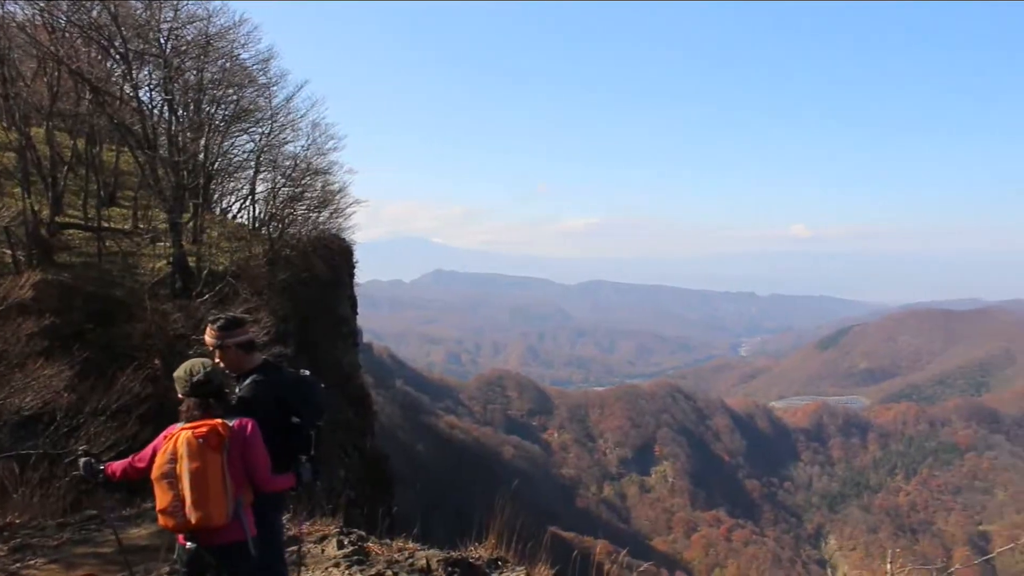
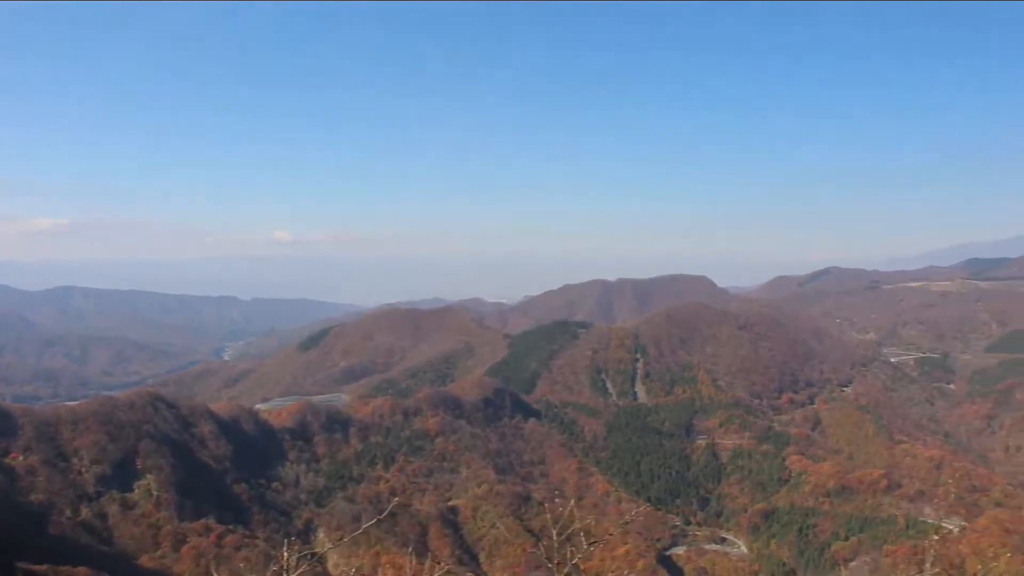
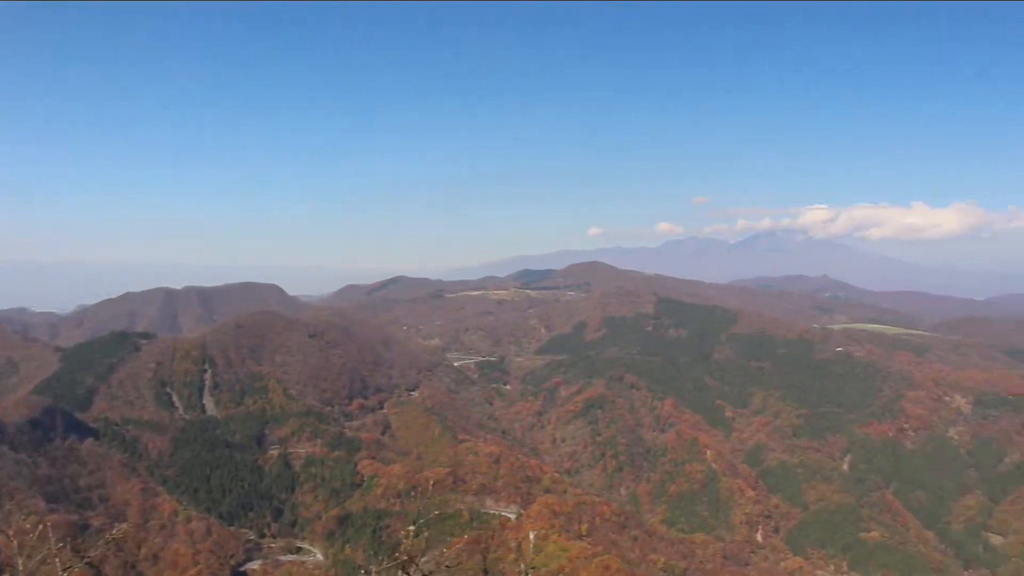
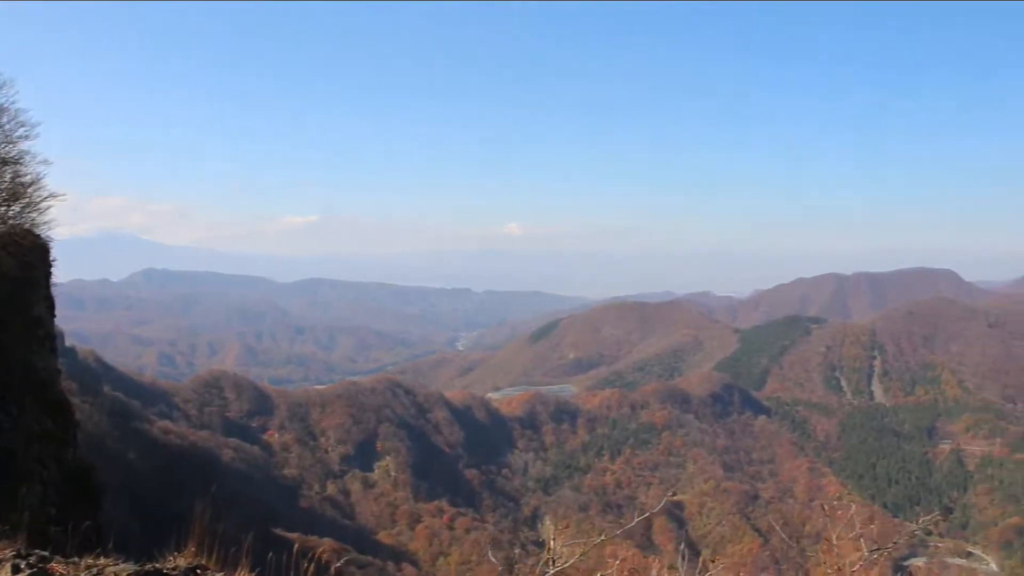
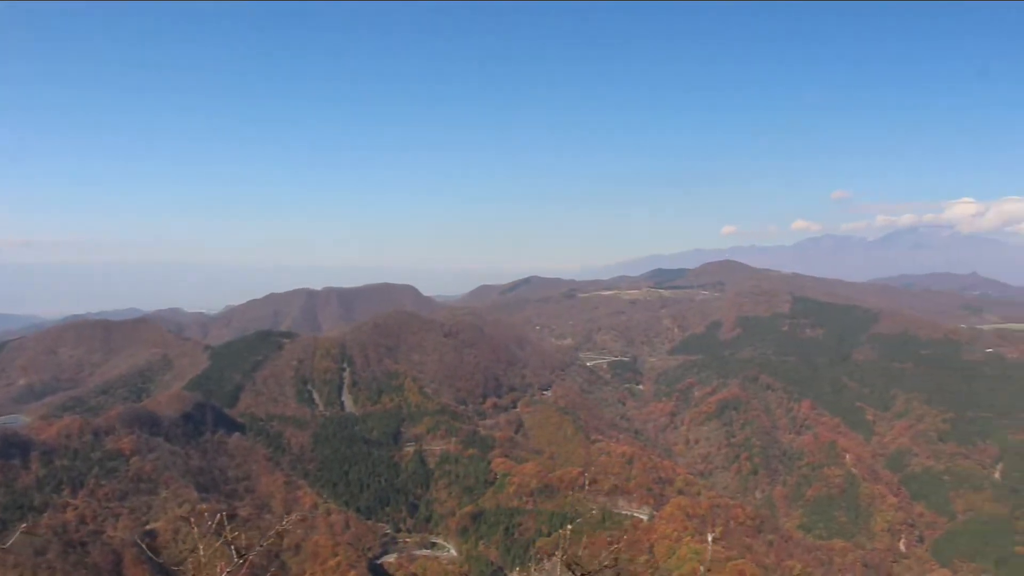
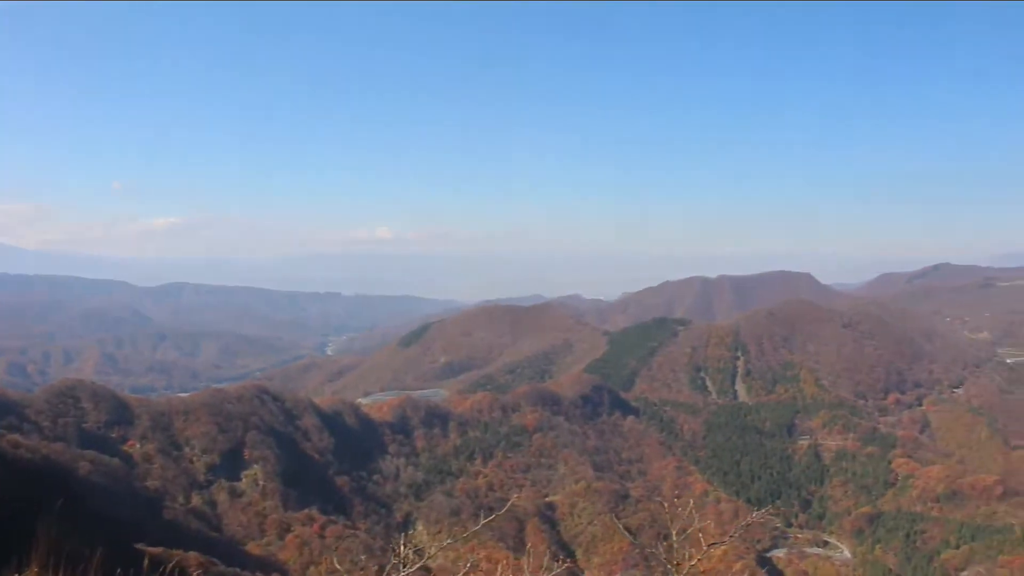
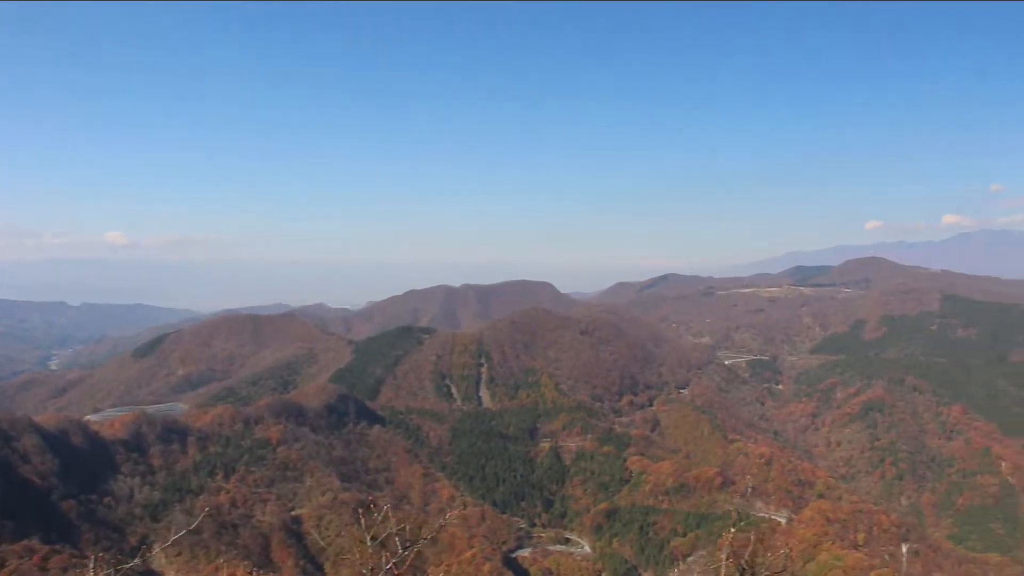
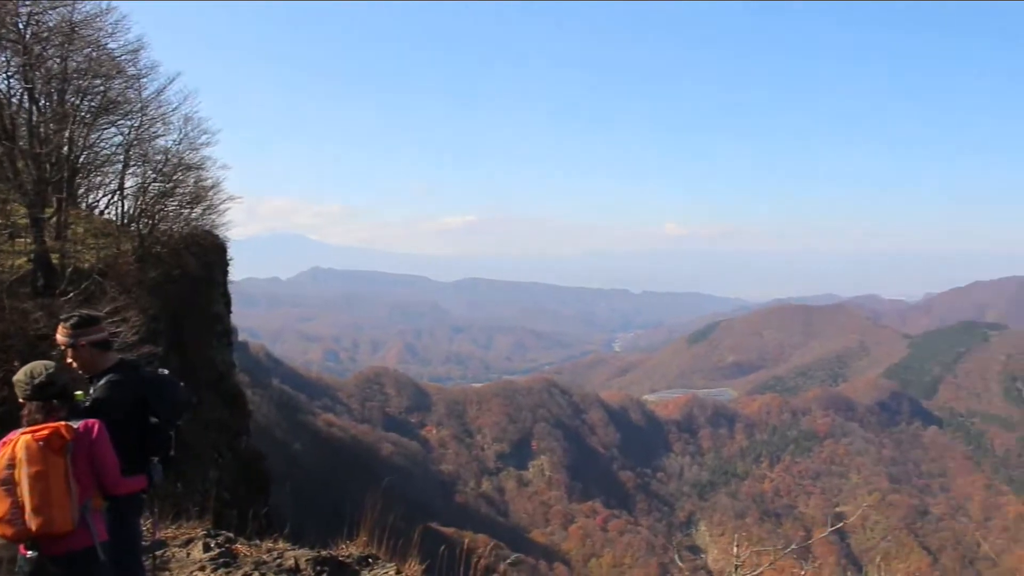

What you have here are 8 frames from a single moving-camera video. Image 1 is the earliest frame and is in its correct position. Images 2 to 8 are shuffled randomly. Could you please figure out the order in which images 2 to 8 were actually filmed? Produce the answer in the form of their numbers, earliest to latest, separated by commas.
8, 4, 6, 2, 7, 5, 3
